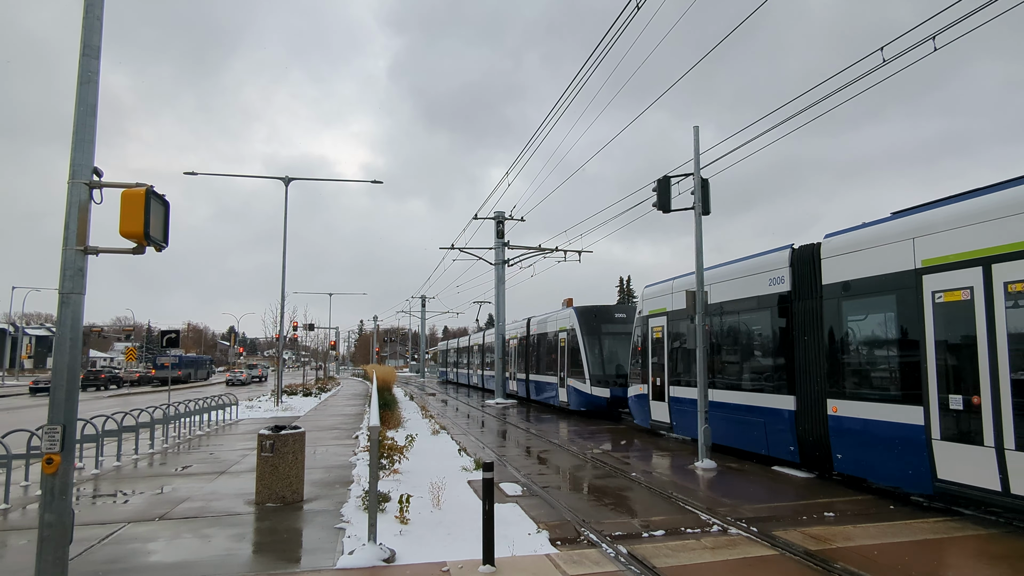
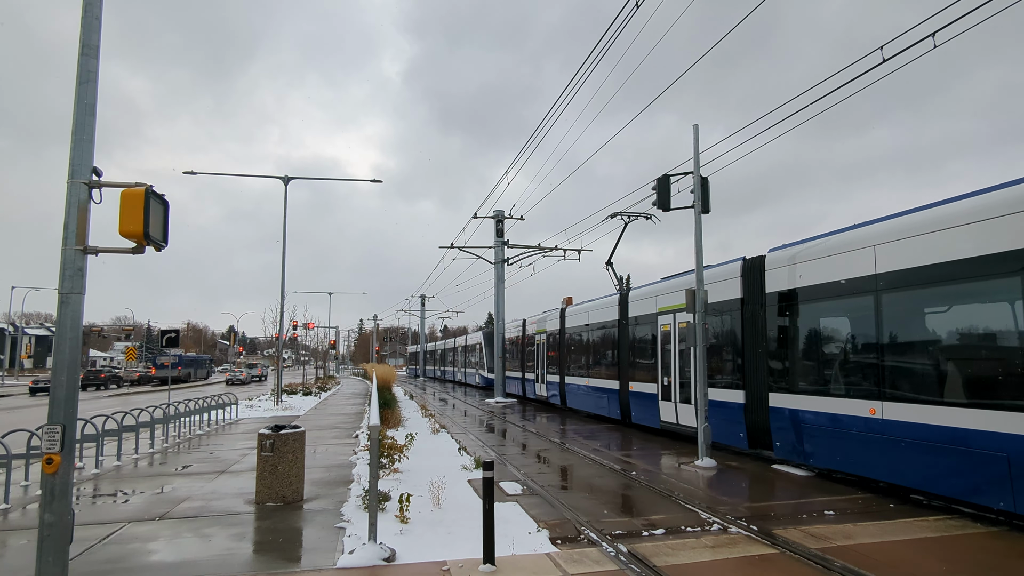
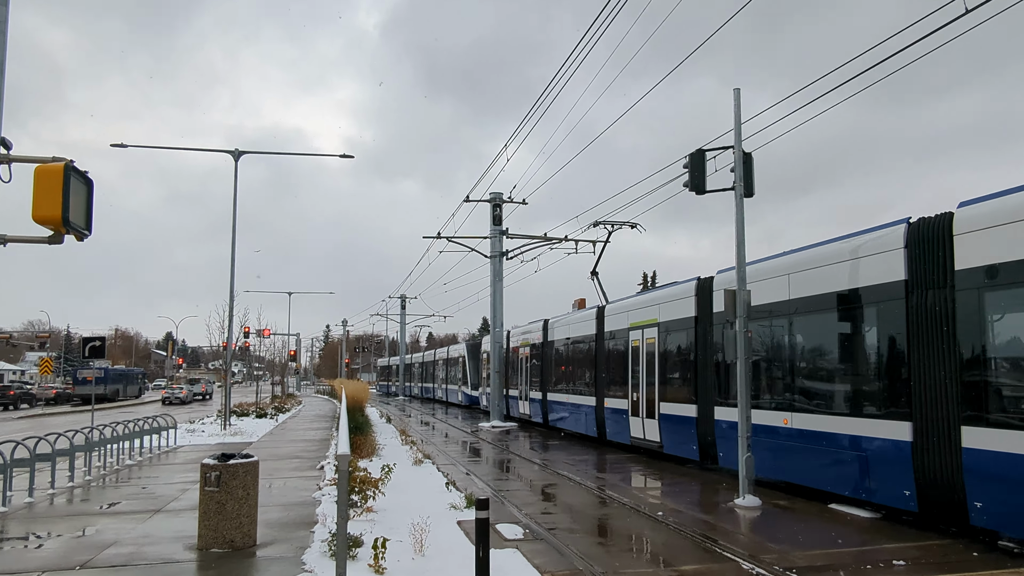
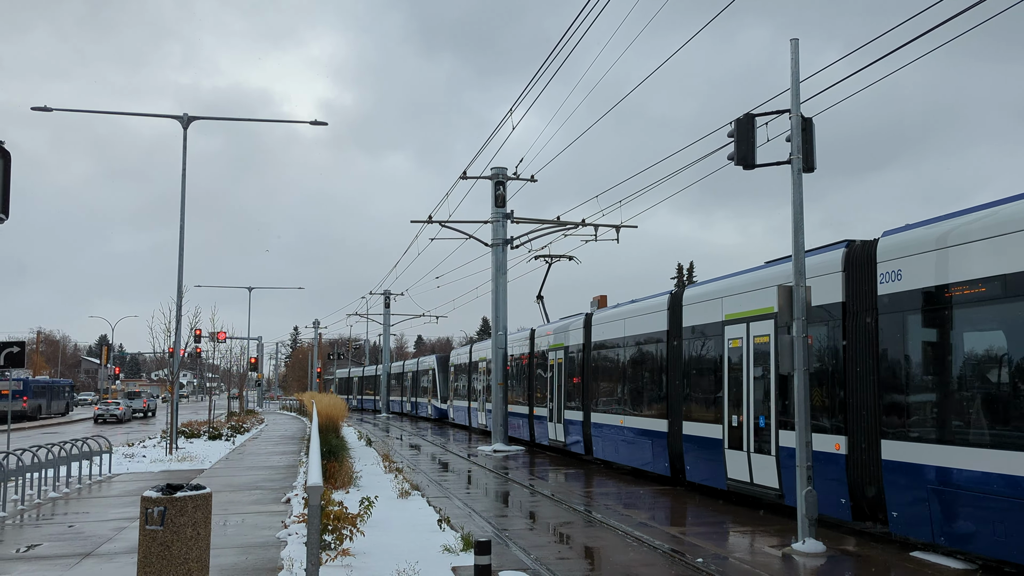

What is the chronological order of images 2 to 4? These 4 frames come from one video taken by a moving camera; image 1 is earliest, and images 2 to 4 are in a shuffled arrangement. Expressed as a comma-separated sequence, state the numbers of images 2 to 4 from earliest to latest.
2, 3, 4
